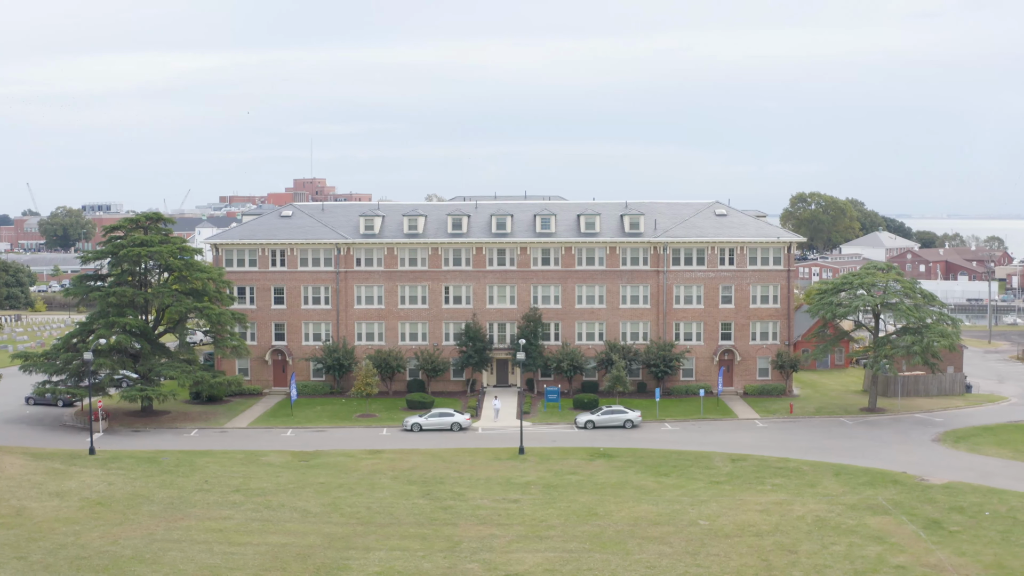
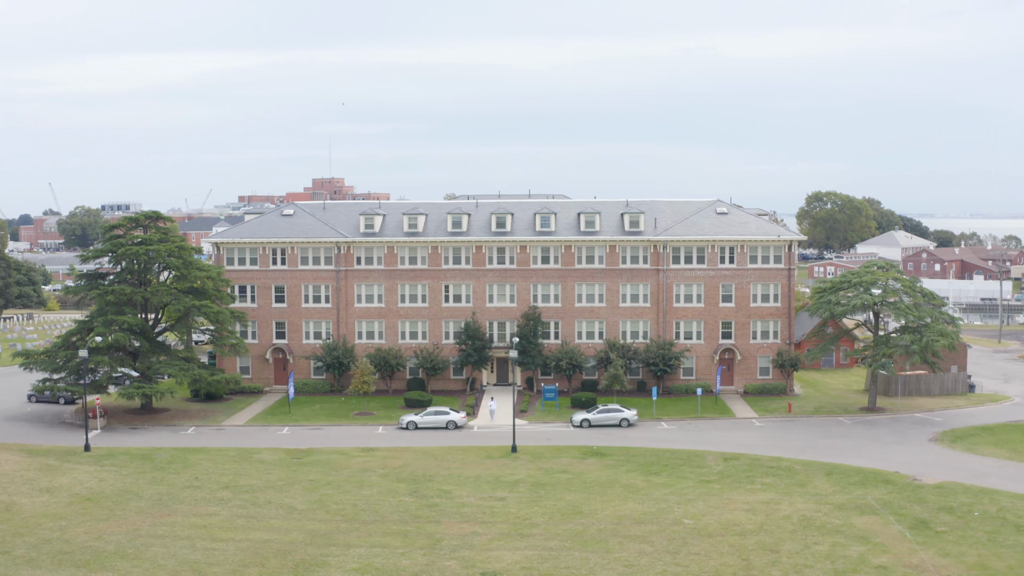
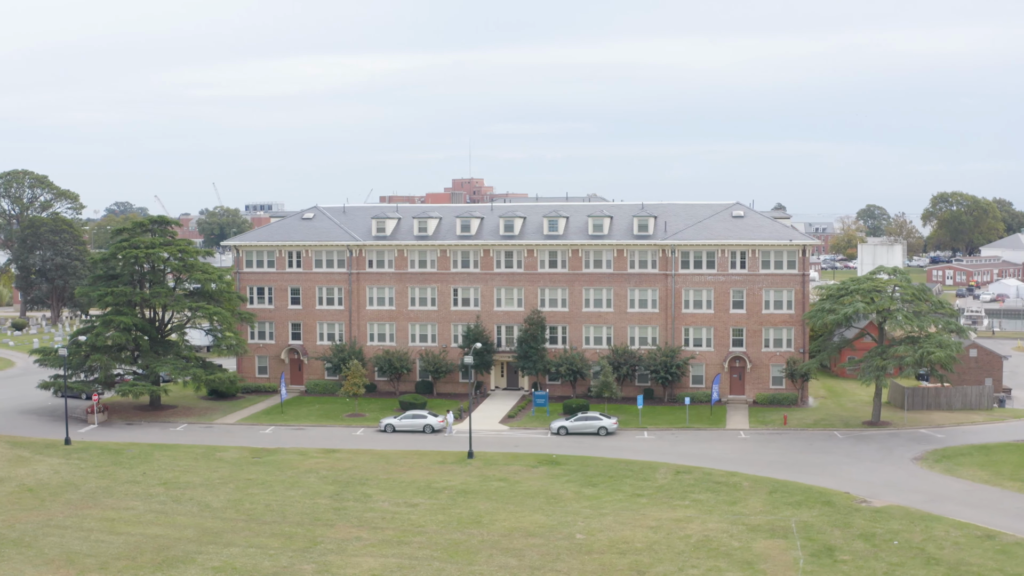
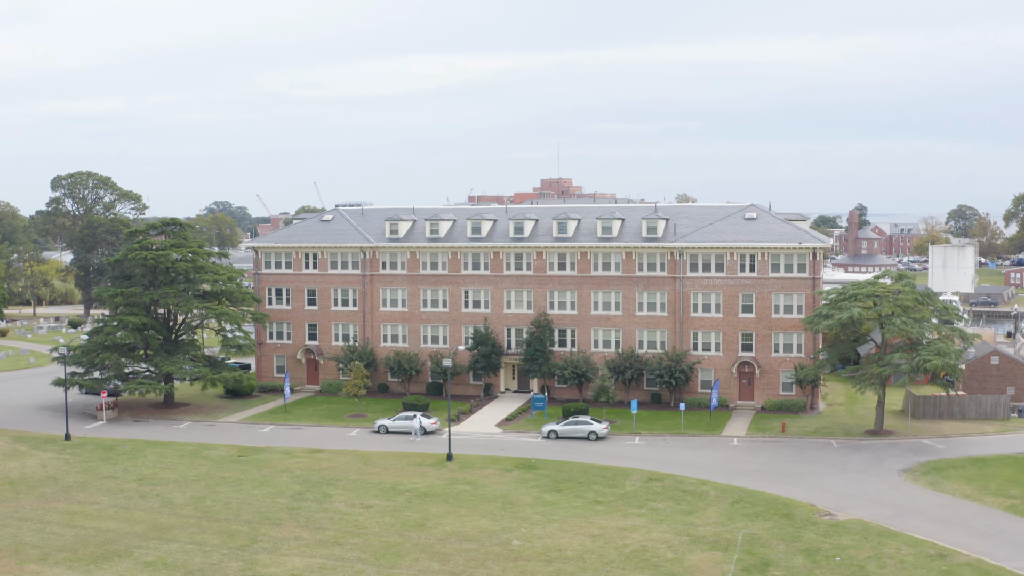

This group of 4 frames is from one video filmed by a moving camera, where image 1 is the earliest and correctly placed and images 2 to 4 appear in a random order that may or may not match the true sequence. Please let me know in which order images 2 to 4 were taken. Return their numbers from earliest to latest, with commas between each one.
2, 3, 4
